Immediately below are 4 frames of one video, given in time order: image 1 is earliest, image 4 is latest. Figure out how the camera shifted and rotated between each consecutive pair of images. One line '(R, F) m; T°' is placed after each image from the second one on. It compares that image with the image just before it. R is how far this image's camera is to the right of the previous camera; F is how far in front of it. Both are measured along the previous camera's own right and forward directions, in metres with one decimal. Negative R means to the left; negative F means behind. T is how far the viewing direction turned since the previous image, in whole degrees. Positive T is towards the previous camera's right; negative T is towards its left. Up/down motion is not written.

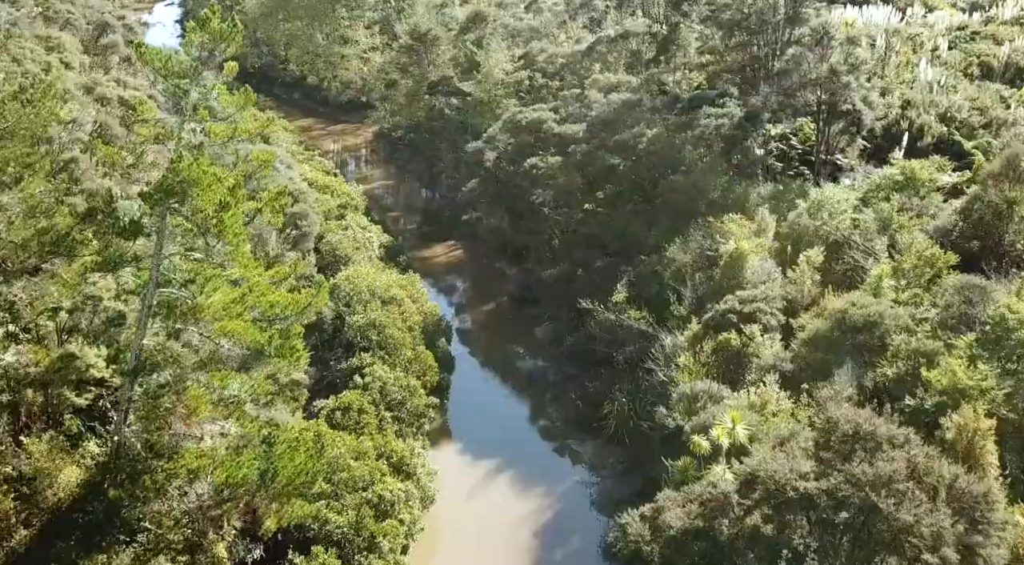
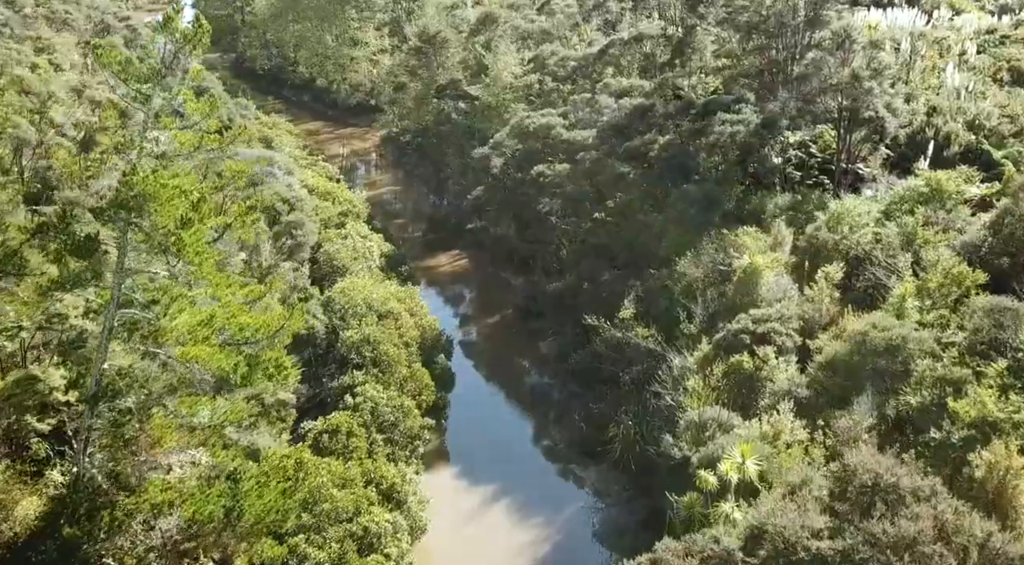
(+0.7, +2.4) m; -1°
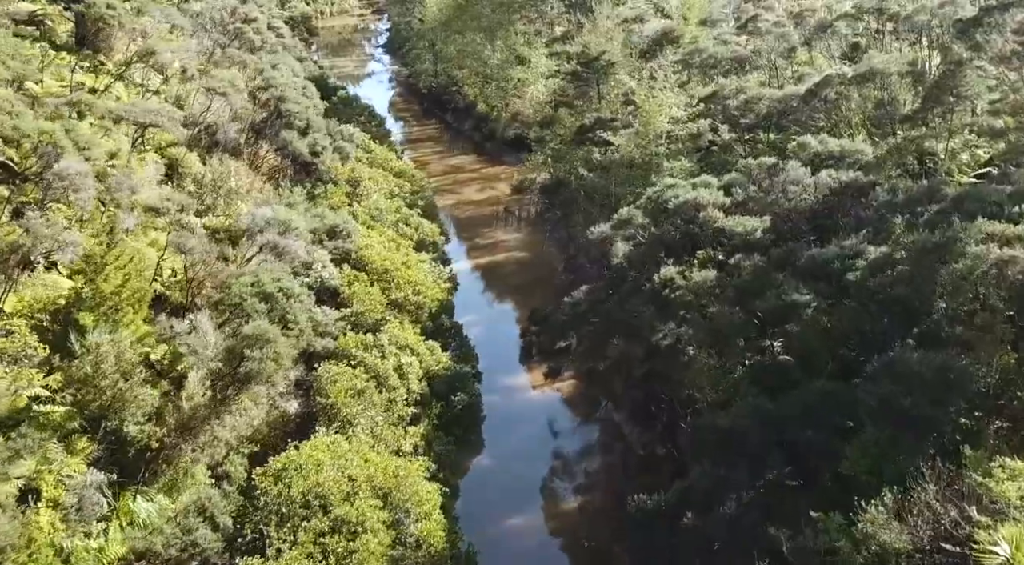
(+4.2, +21.3) m; -12°
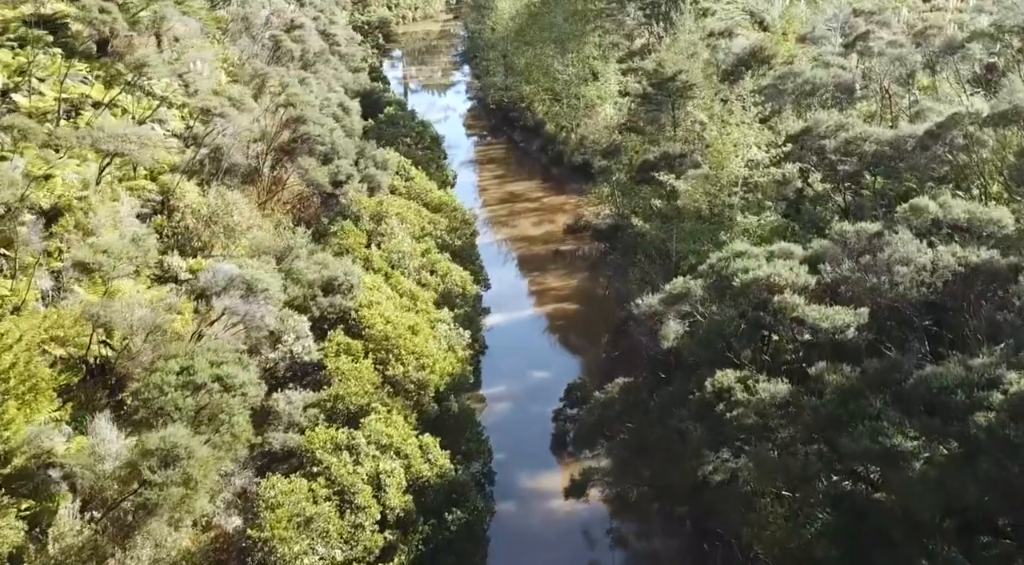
(+2.1, +8.8) m; -5°
